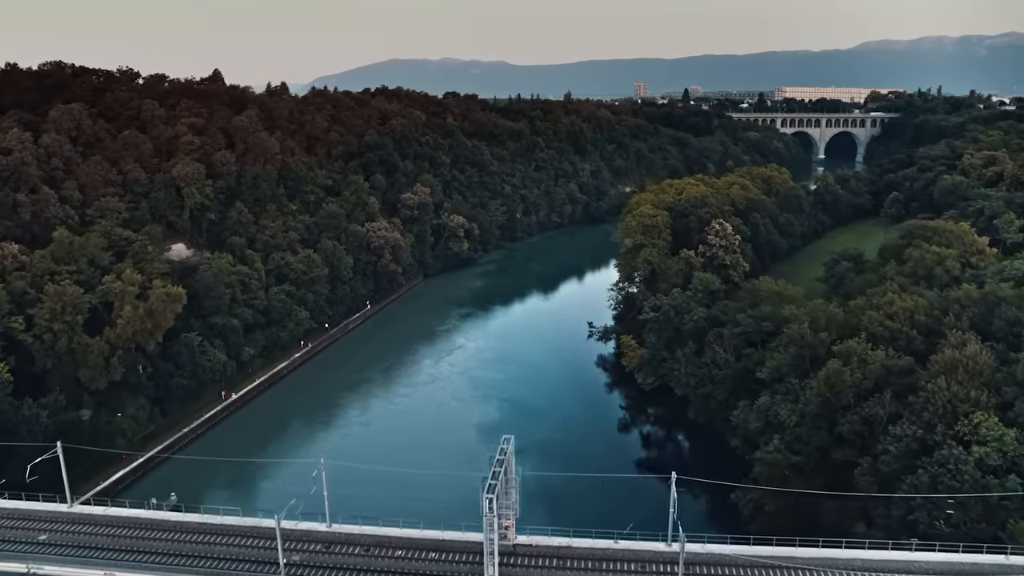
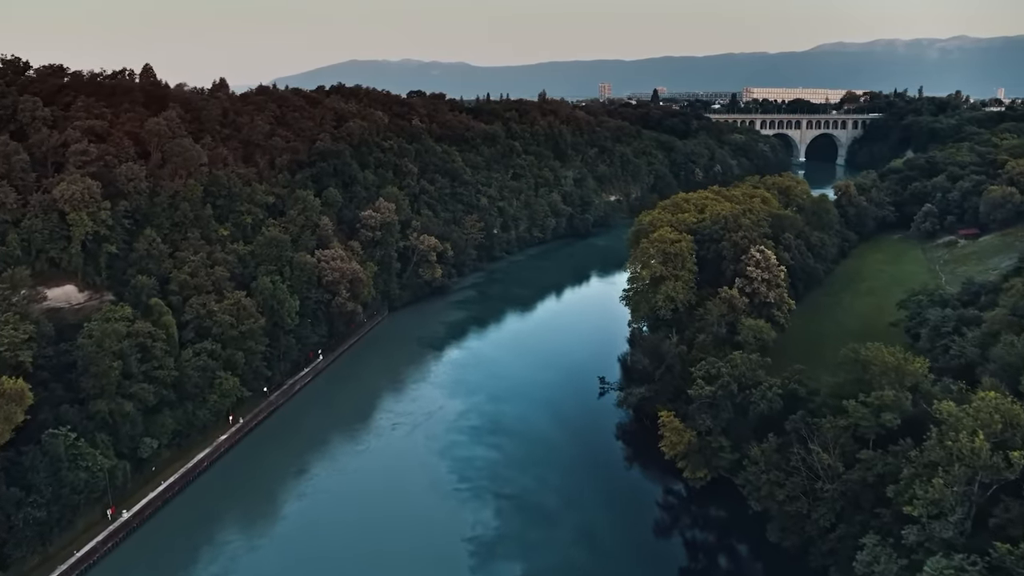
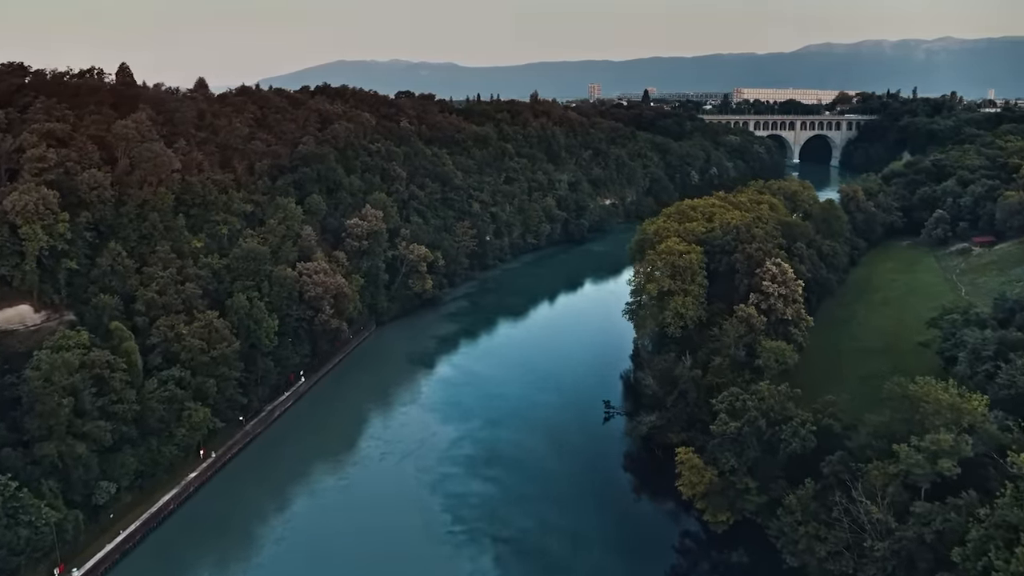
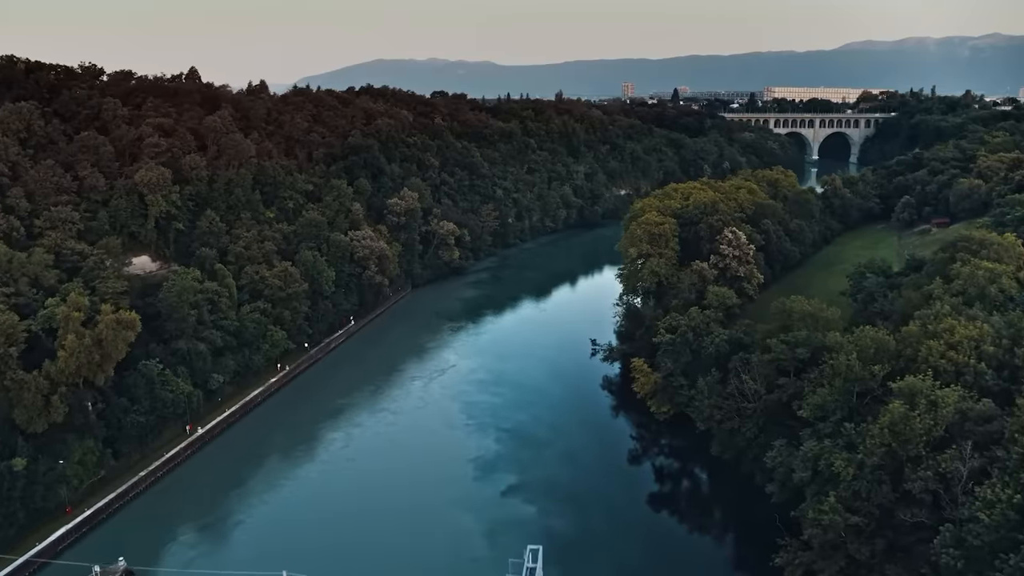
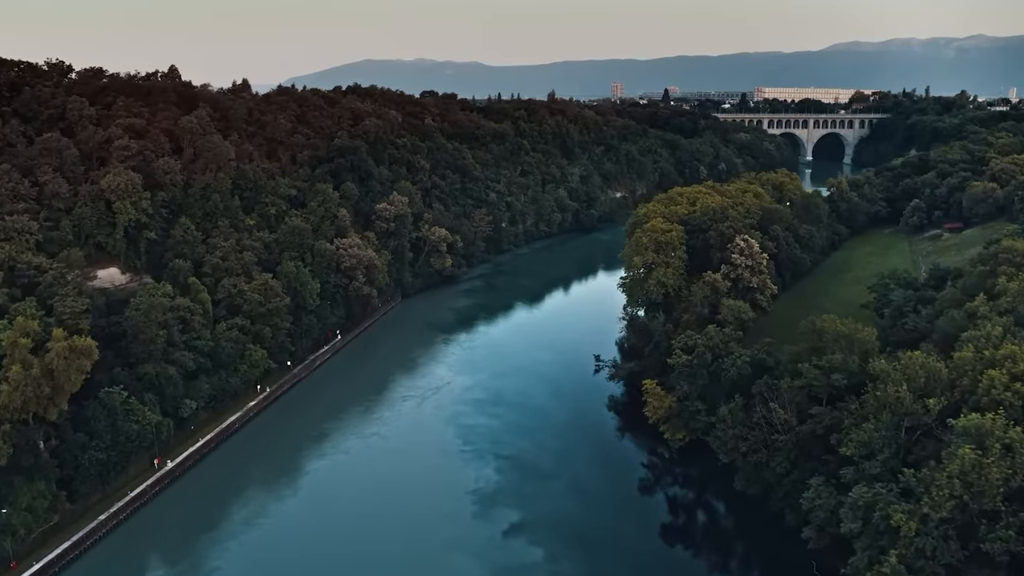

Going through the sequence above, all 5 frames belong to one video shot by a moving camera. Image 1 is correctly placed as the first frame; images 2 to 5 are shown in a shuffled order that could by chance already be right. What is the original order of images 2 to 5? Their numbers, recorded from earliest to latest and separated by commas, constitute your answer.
4, 5, 2, 3
